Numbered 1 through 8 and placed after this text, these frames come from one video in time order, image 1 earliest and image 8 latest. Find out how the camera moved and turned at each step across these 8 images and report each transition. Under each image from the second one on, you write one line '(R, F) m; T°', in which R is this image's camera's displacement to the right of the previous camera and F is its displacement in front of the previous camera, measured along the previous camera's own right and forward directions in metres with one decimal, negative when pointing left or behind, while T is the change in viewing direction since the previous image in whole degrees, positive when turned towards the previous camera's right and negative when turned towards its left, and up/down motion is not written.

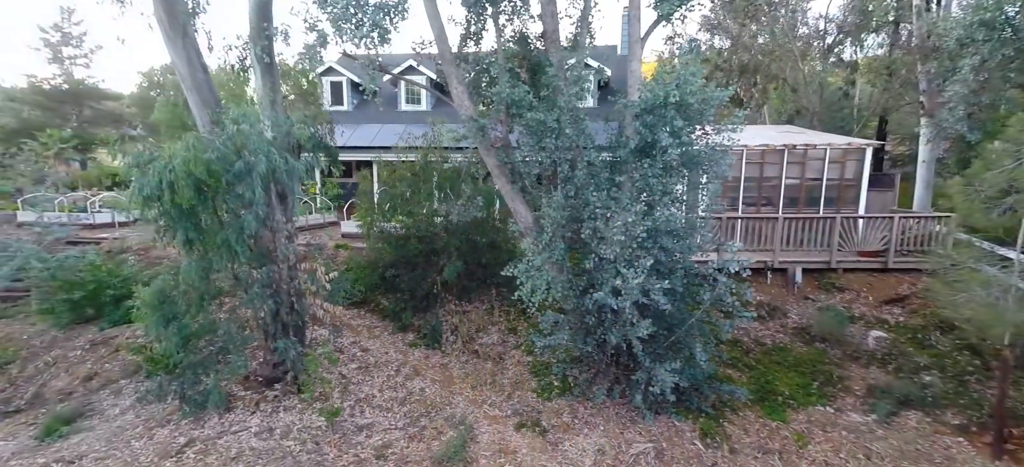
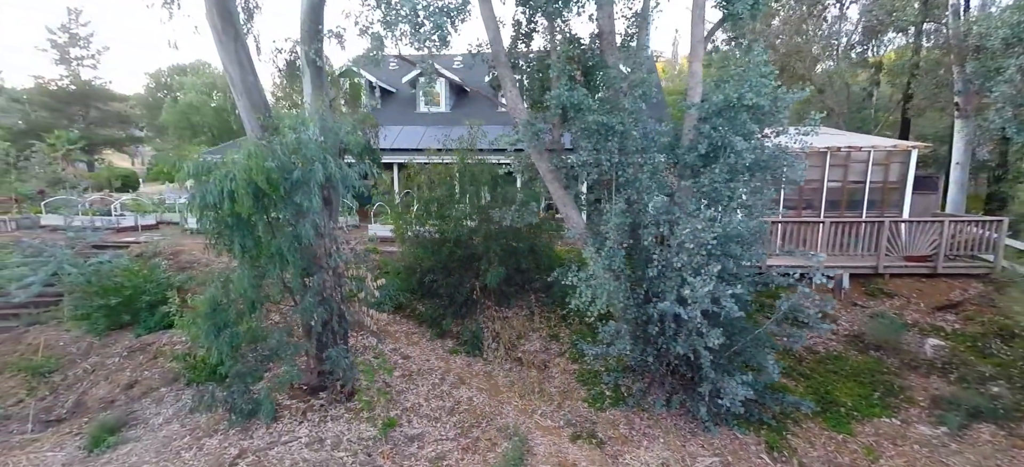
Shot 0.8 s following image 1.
(-0.6, +0.1) m; 0°
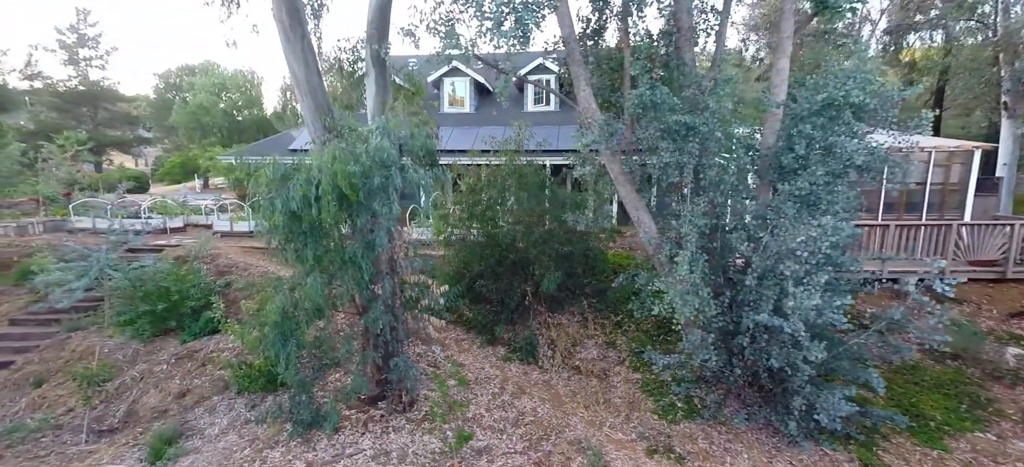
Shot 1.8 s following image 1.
(-0.8, +0.2) m; -1°
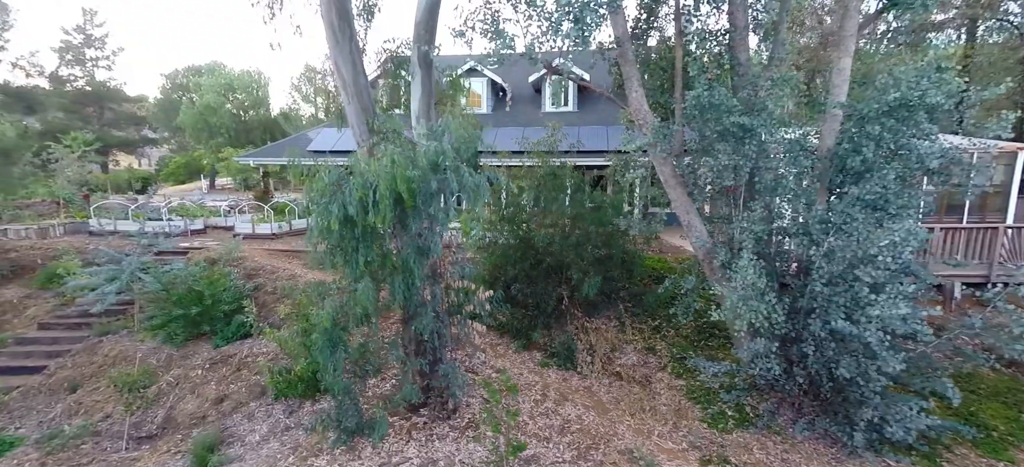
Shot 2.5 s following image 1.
(-0.5, +0.1) m; 0°
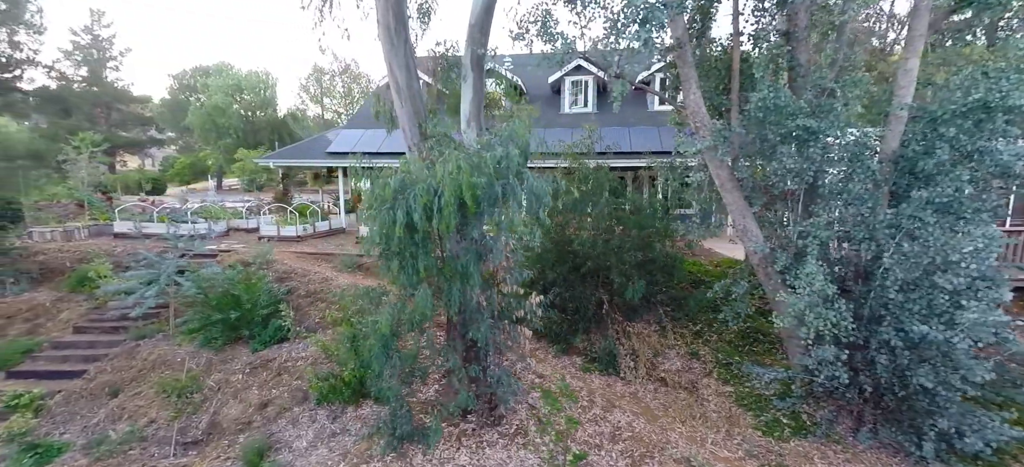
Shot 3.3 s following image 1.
(-0.6, +0.1) m; -1°
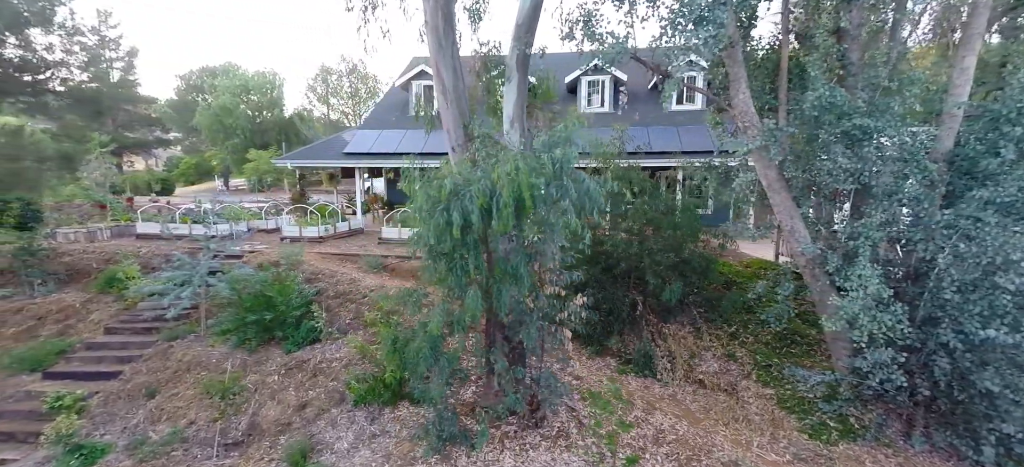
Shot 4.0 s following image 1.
(-0.5, 0.0) m; -1°
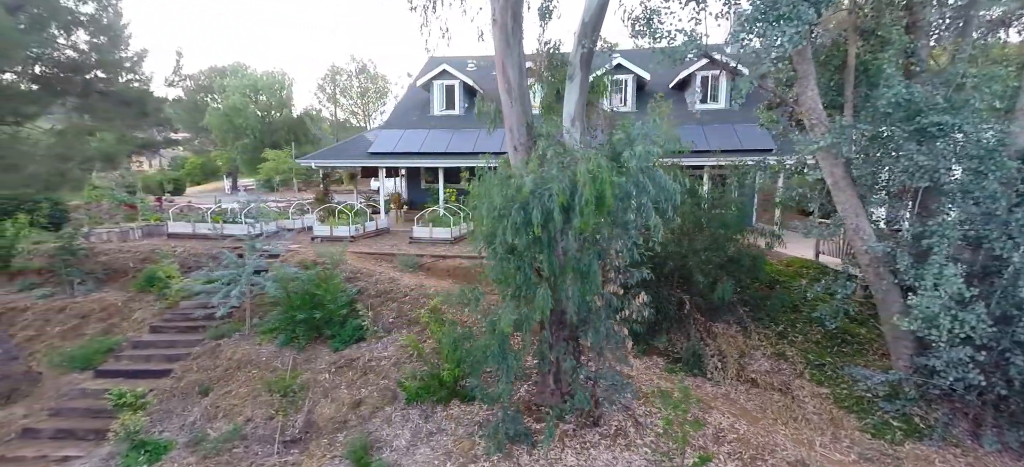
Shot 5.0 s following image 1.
(-0.7, 0.0) m; -1°
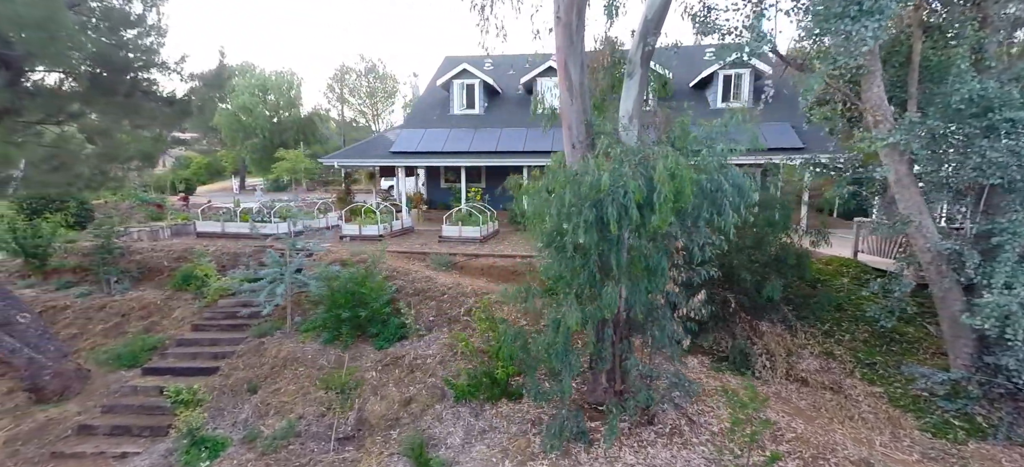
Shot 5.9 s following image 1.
(-0.6, 0.0) m; -1°
